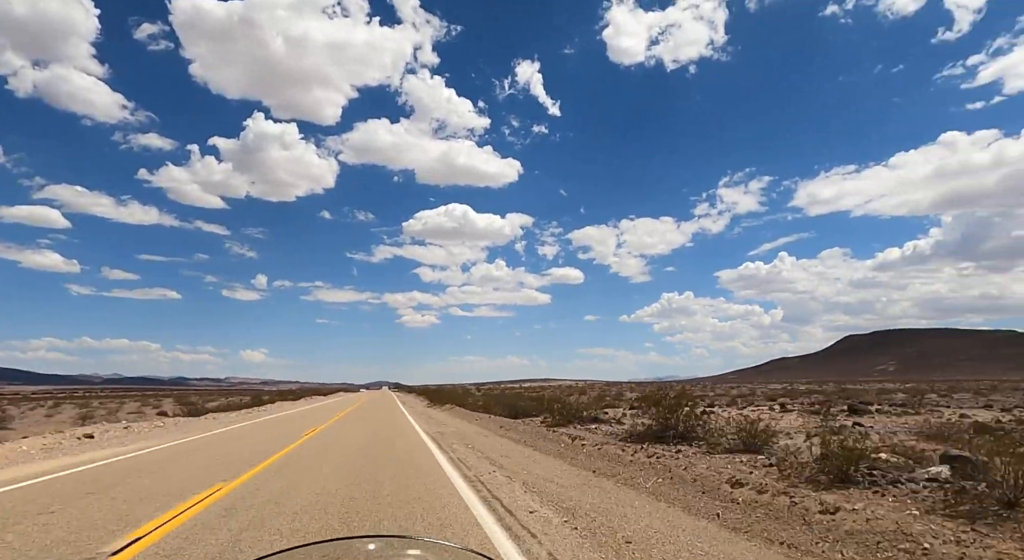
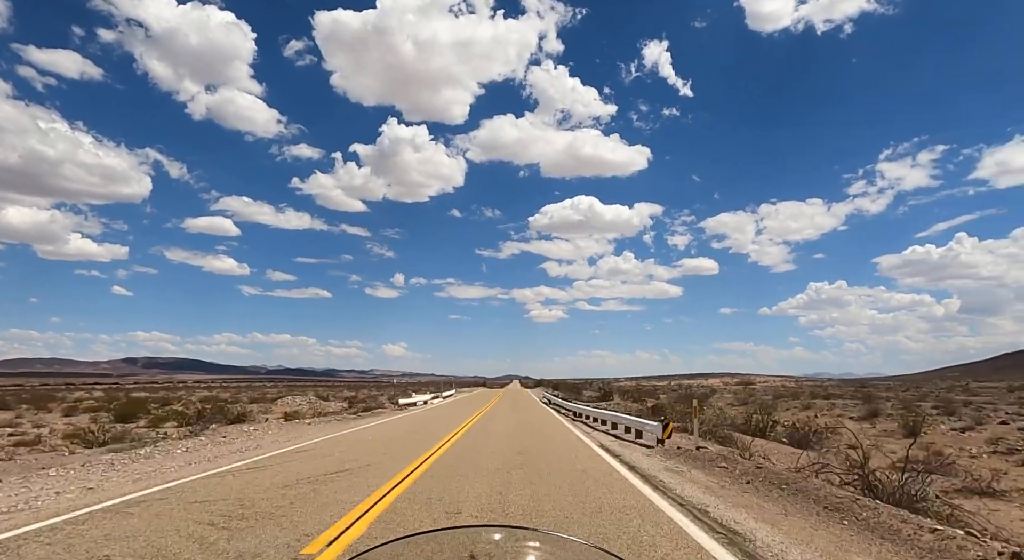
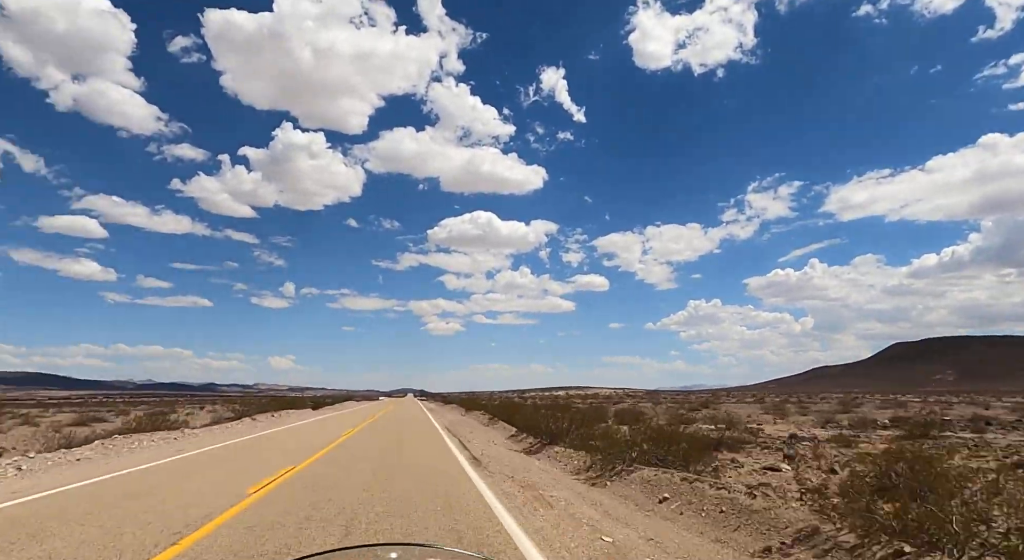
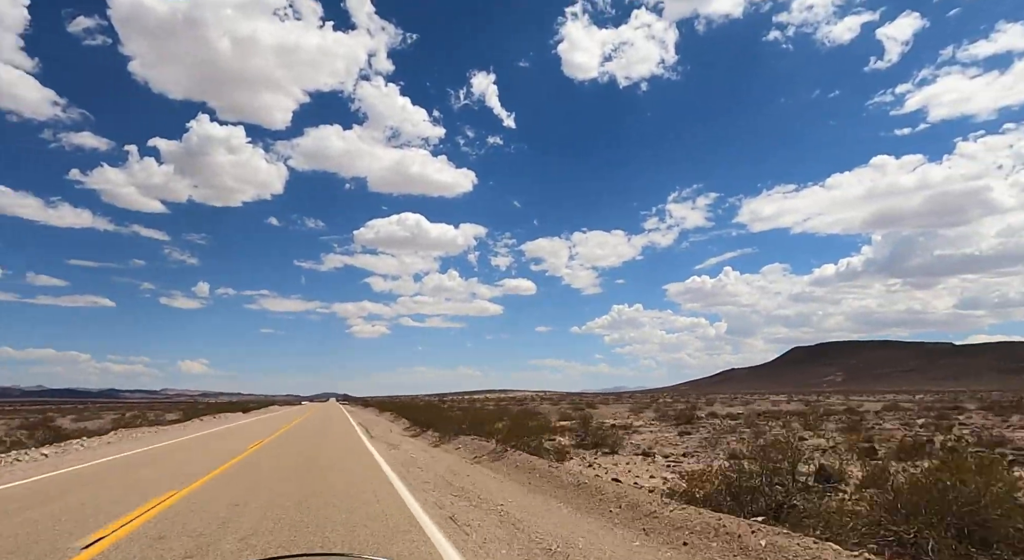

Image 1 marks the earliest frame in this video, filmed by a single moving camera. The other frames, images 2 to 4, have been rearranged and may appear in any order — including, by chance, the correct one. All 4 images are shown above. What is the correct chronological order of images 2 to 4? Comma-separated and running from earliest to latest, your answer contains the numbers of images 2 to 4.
4, 3, 2
